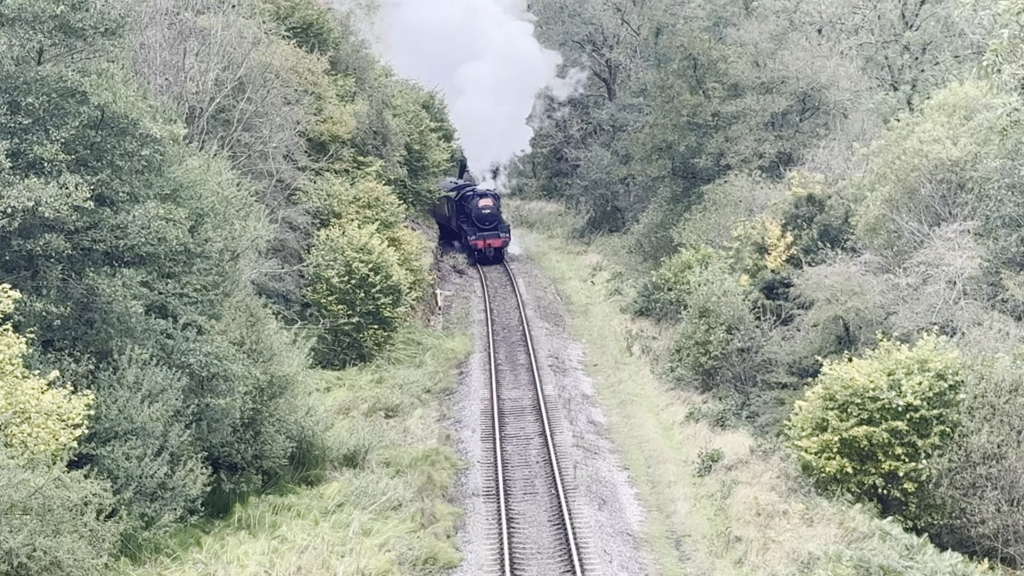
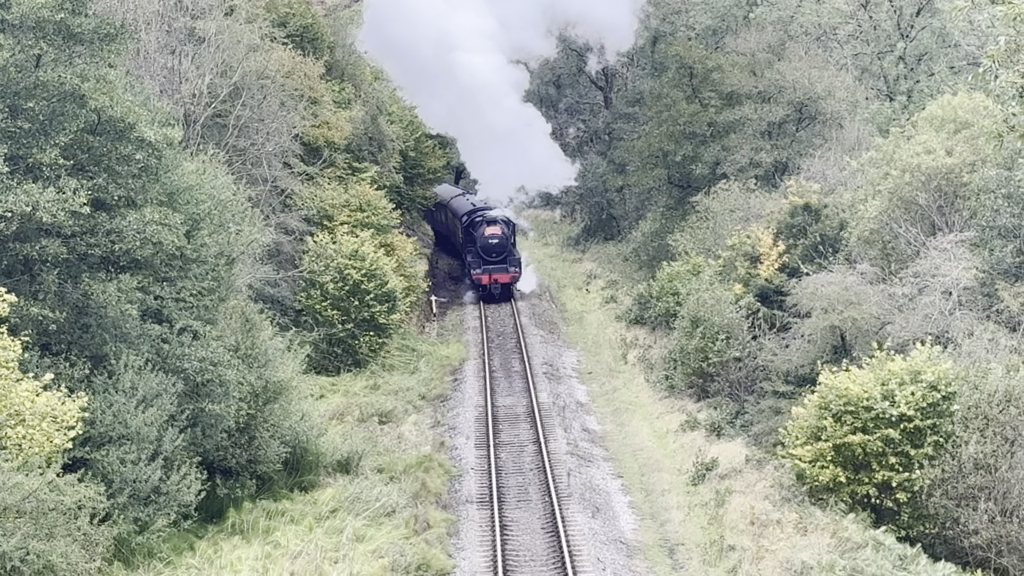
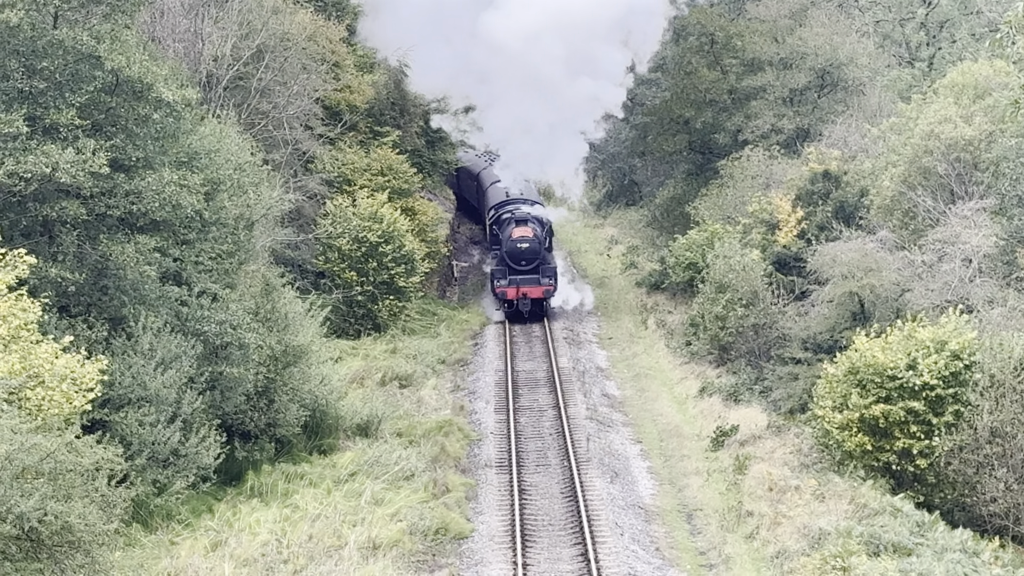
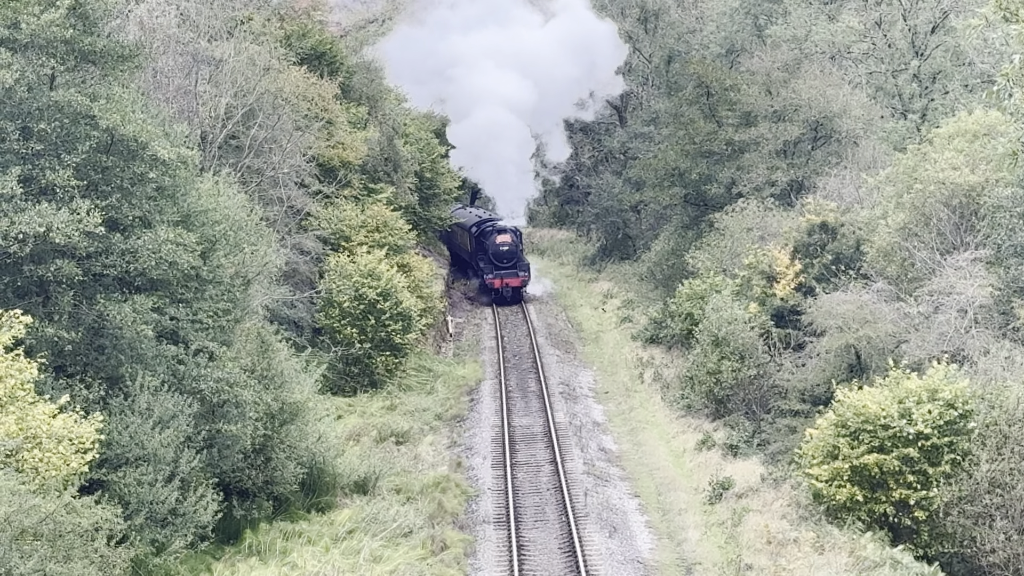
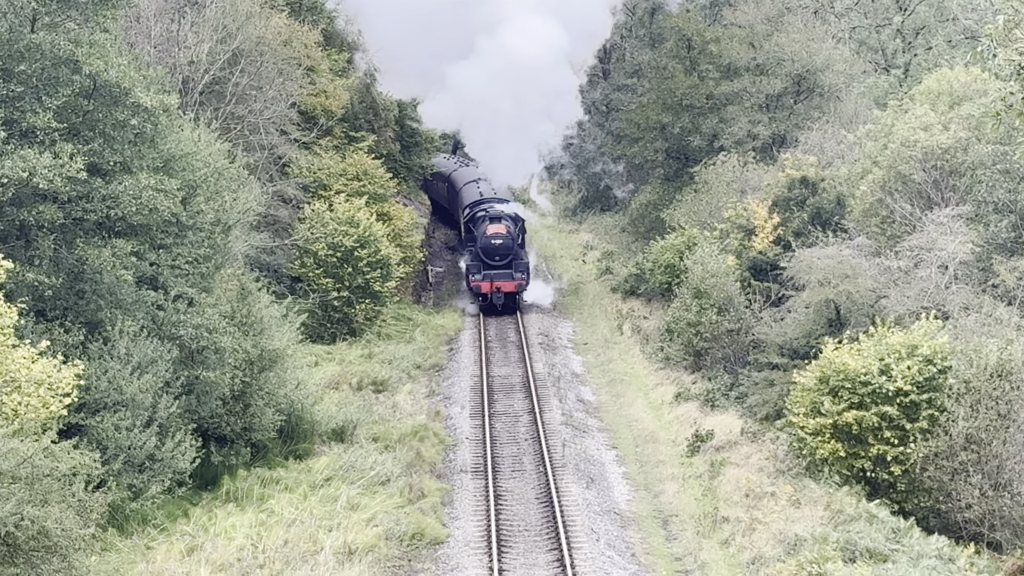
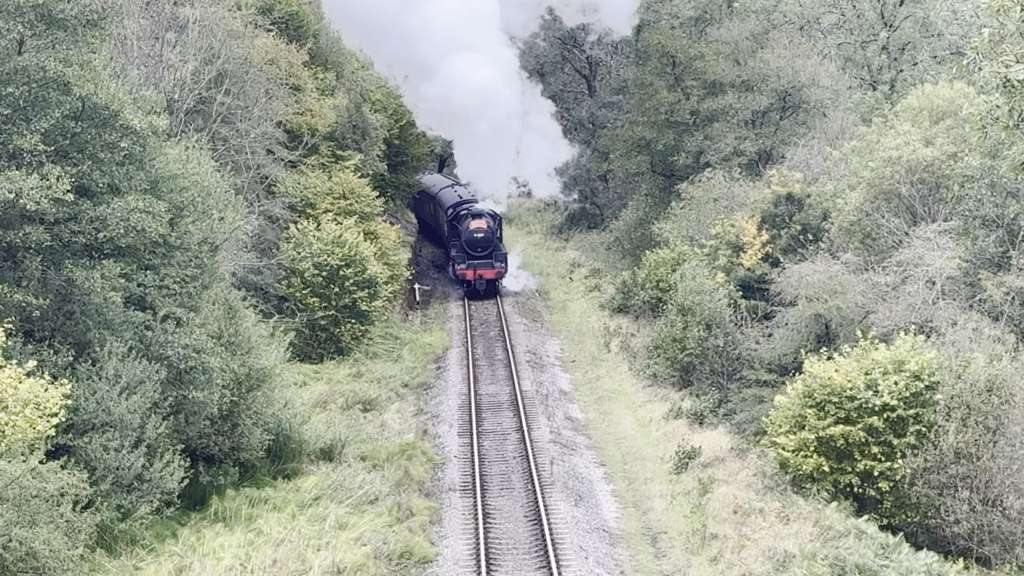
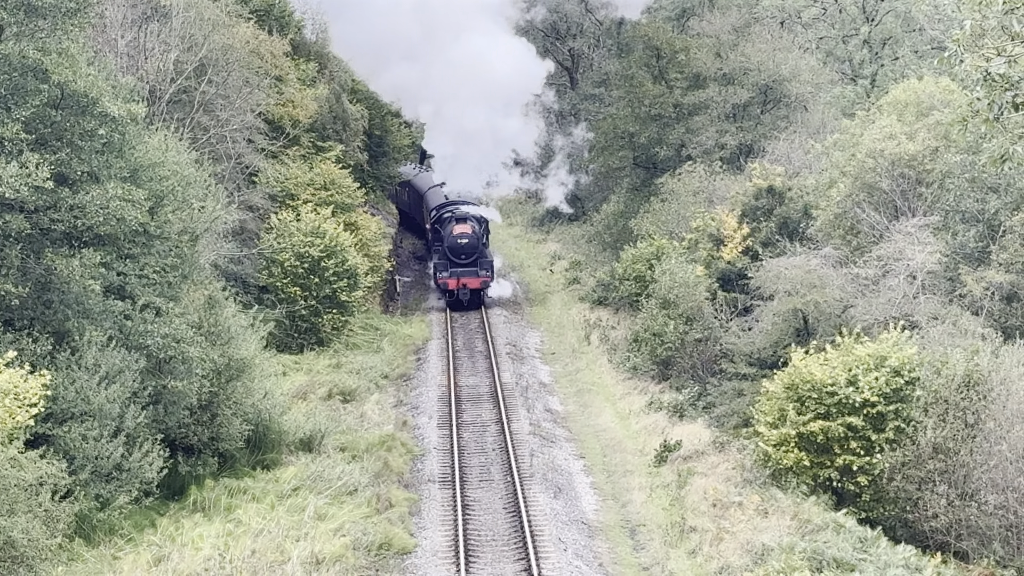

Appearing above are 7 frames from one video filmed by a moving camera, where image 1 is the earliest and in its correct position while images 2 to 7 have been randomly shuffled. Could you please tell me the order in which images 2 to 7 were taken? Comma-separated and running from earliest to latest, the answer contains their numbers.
4, 2, 6, 7, 5, 3
